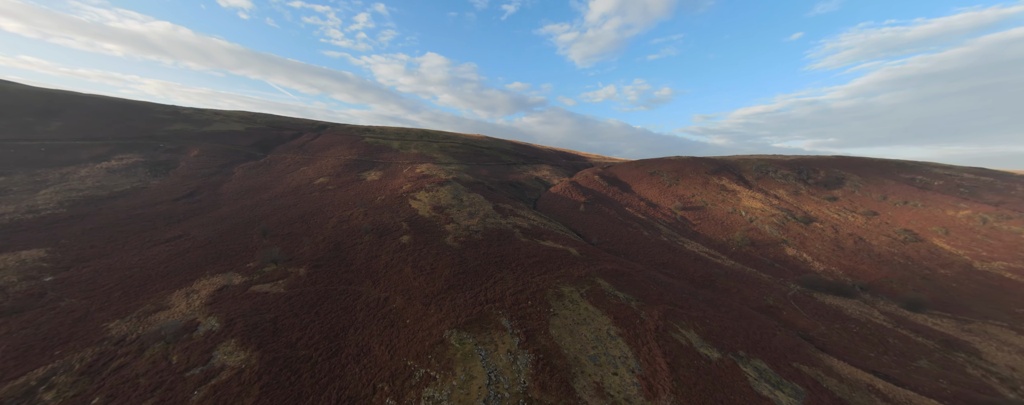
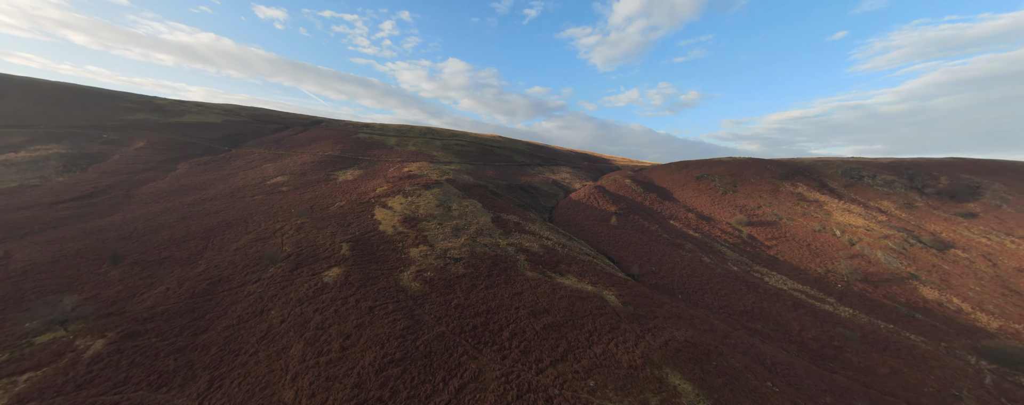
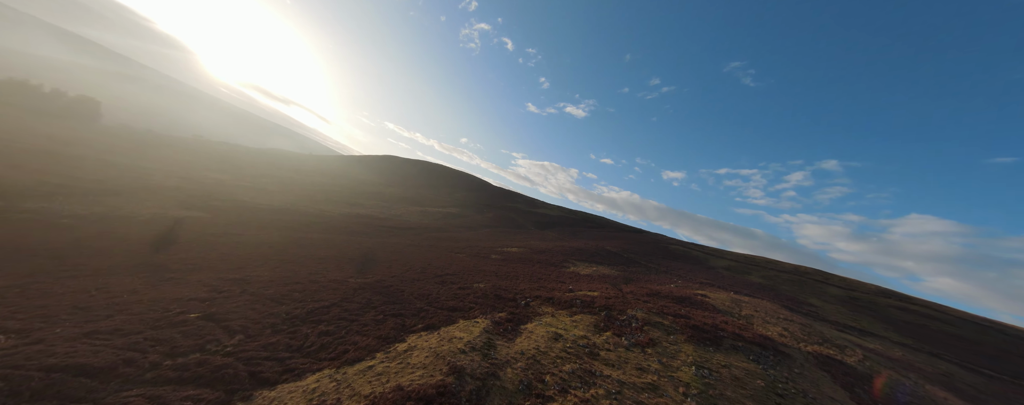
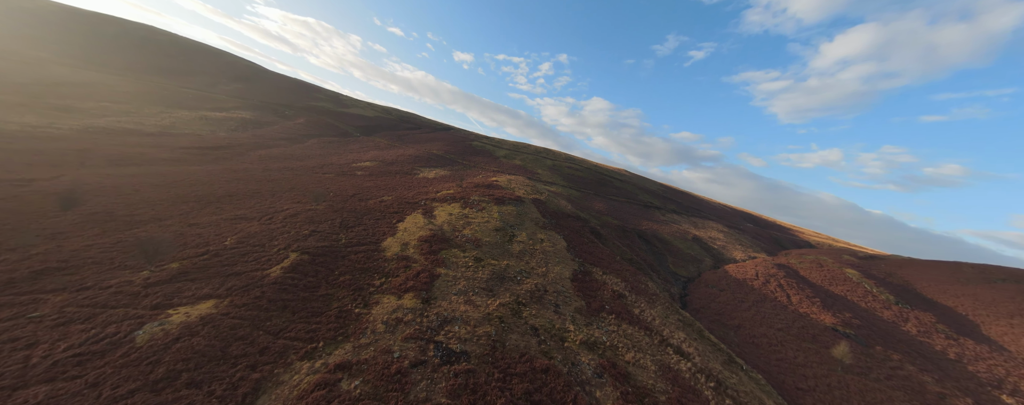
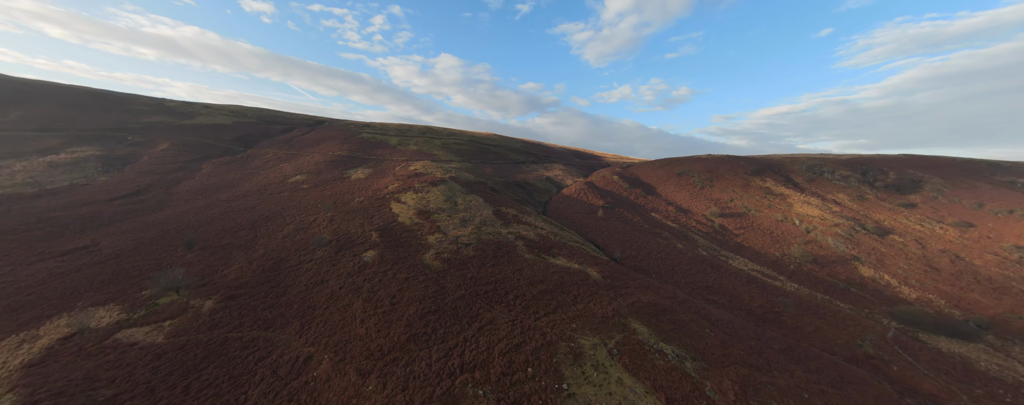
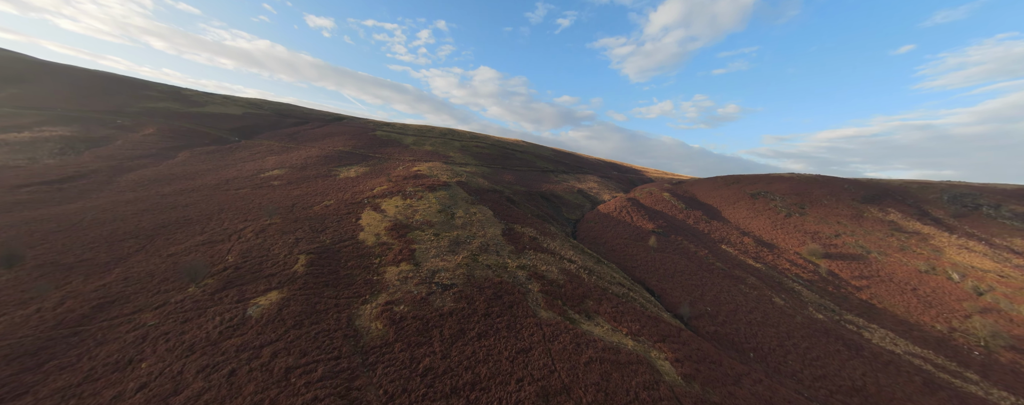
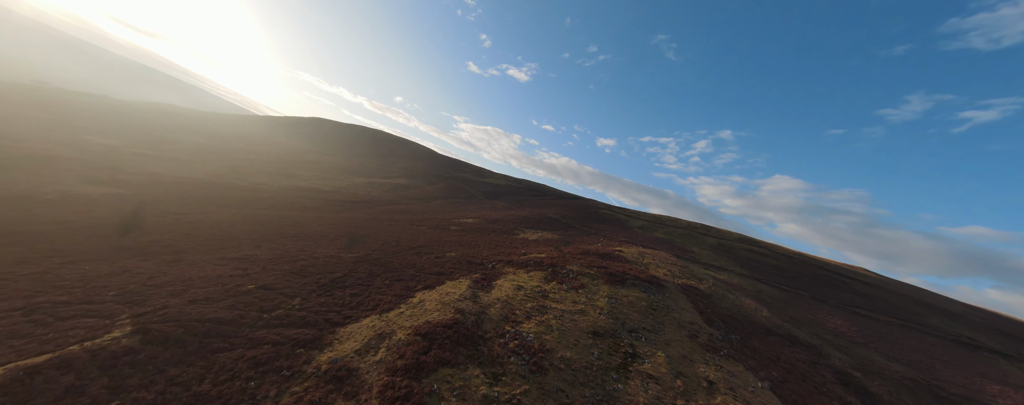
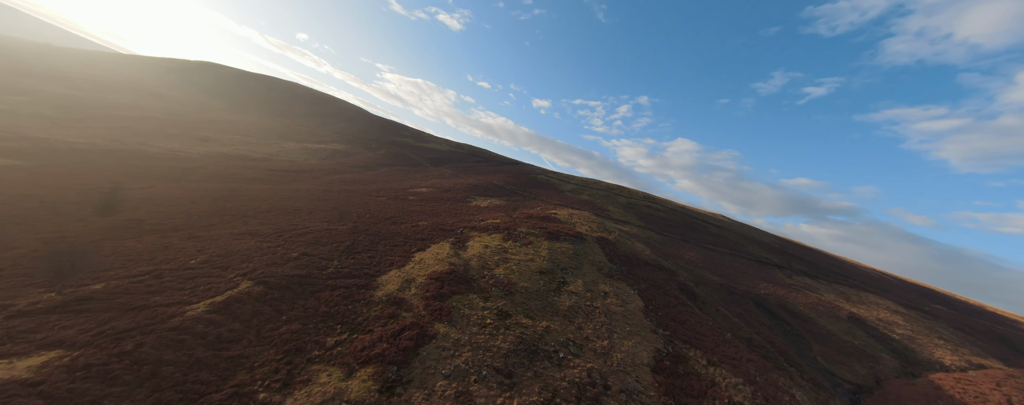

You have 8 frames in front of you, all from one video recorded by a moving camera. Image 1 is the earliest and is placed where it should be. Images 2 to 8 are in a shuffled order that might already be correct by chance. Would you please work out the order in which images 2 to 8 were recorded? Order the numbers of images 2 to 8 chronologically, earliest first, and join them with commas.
5, 2, 6, 4, 8, 7, 3
